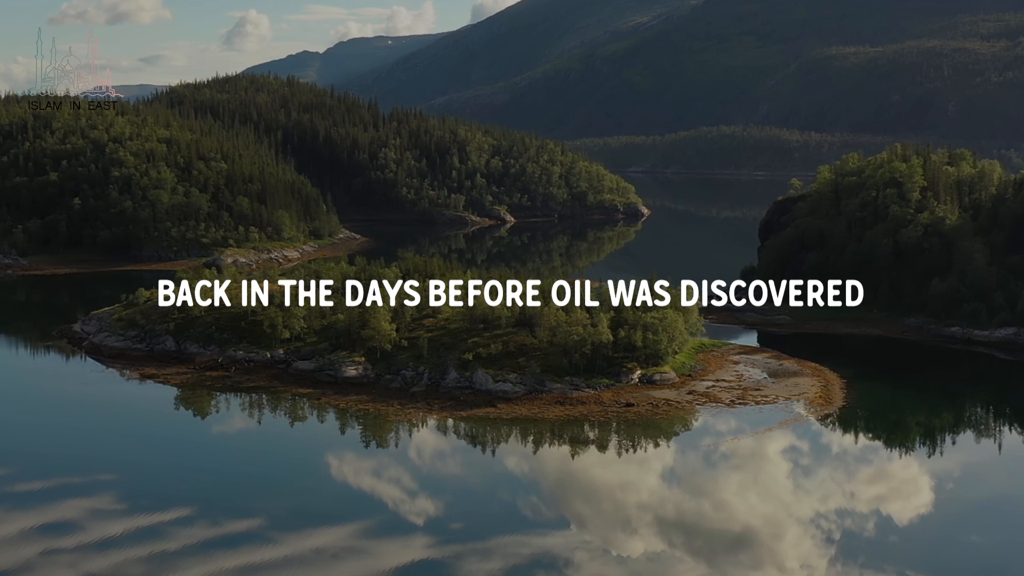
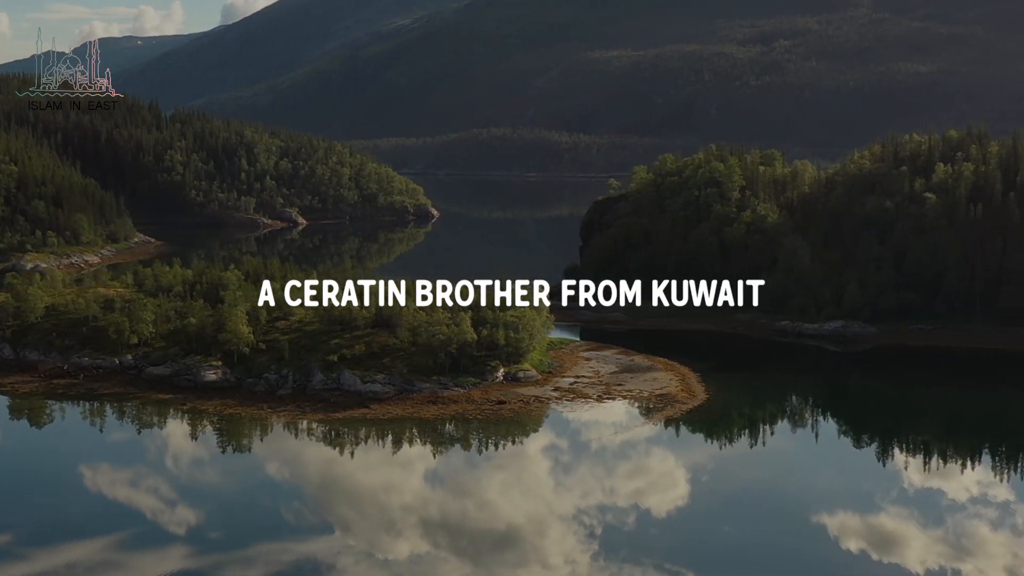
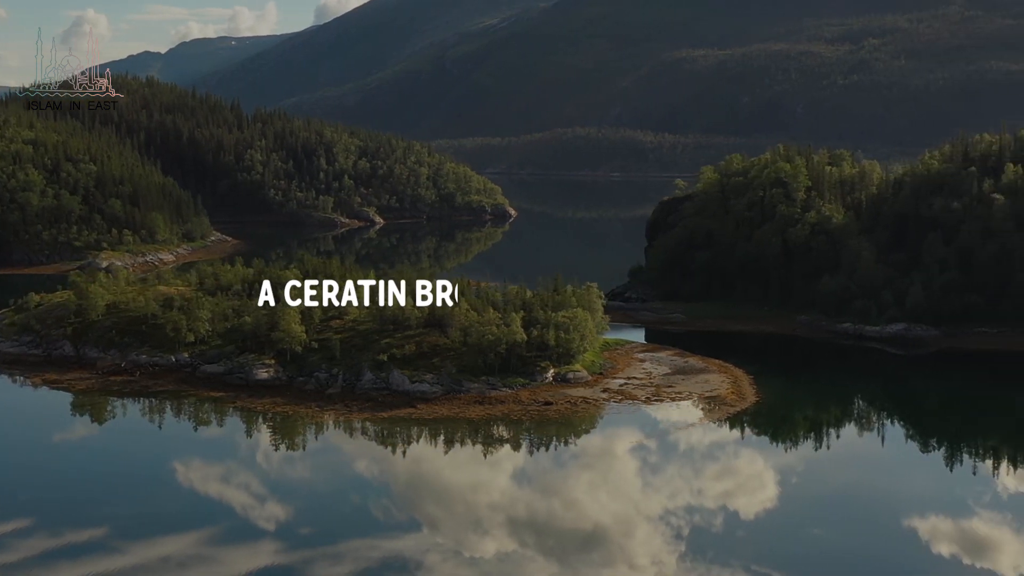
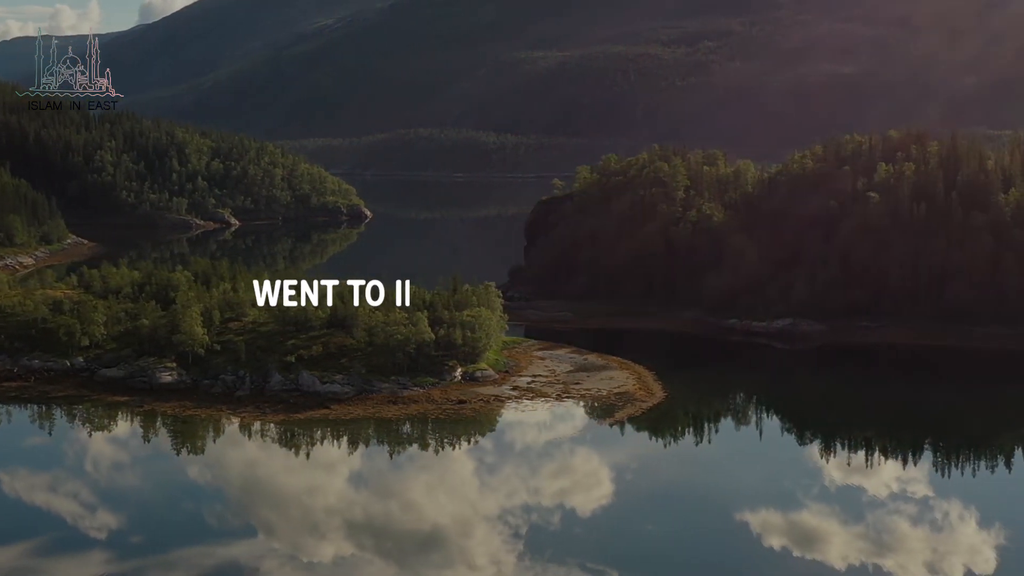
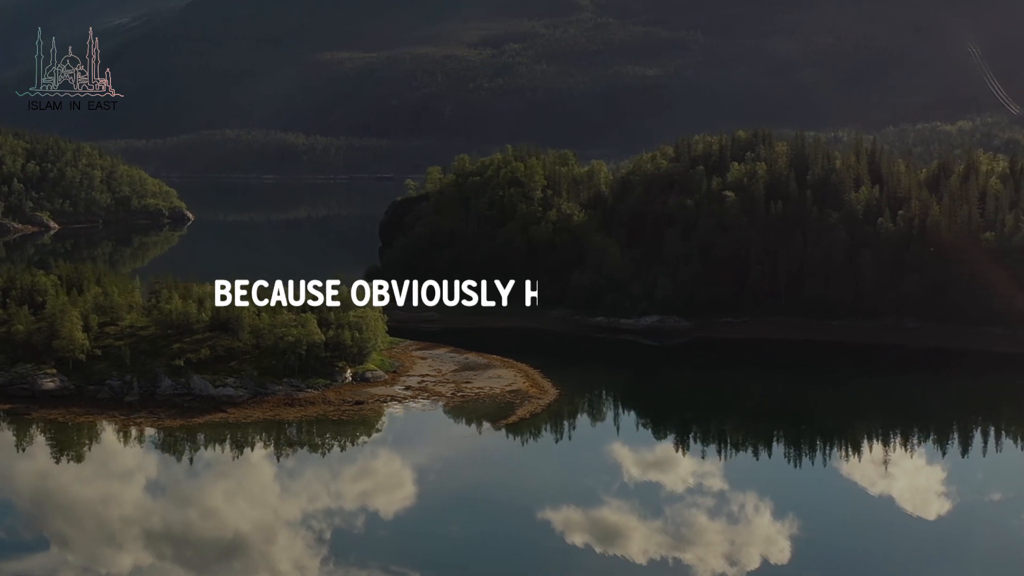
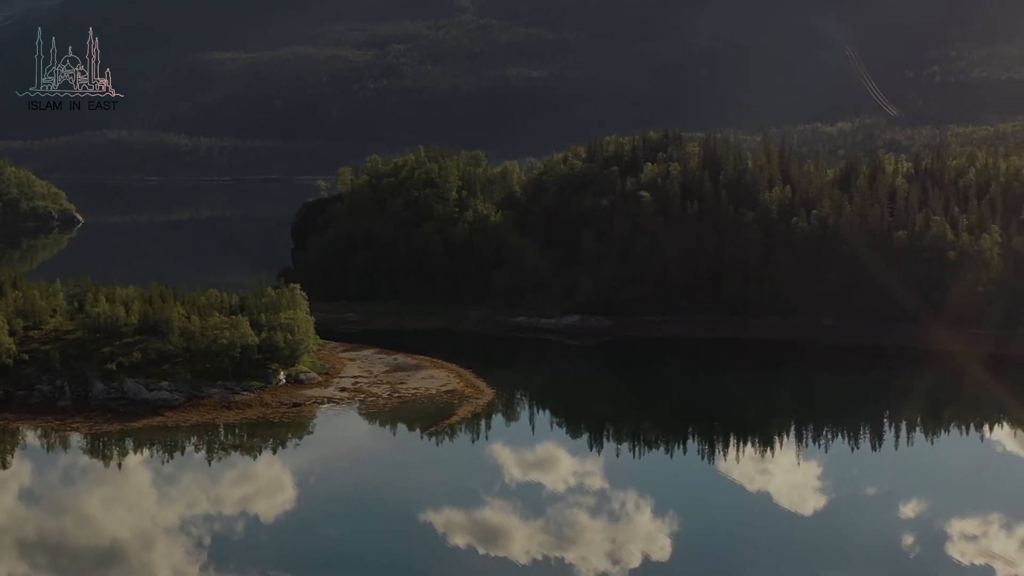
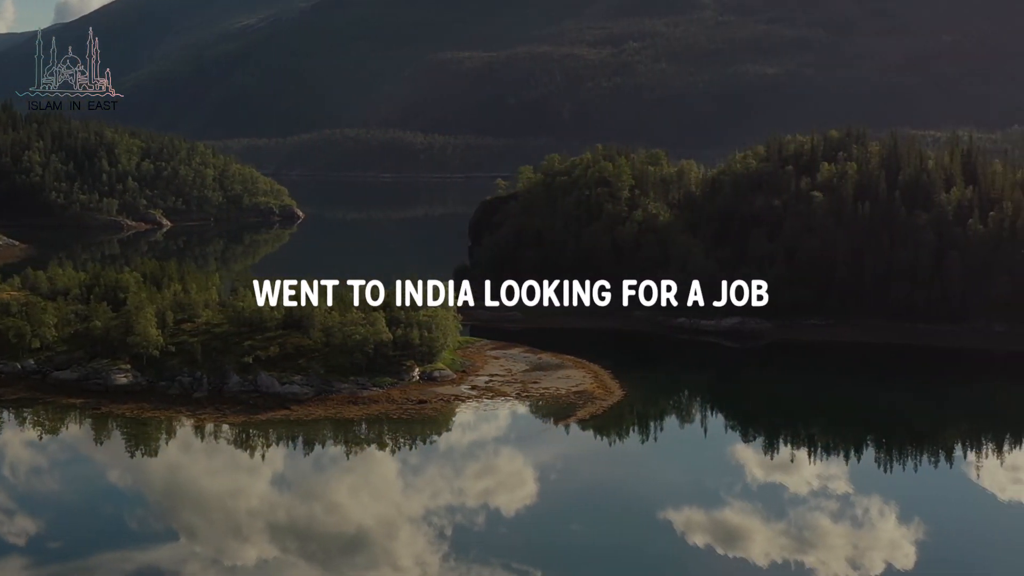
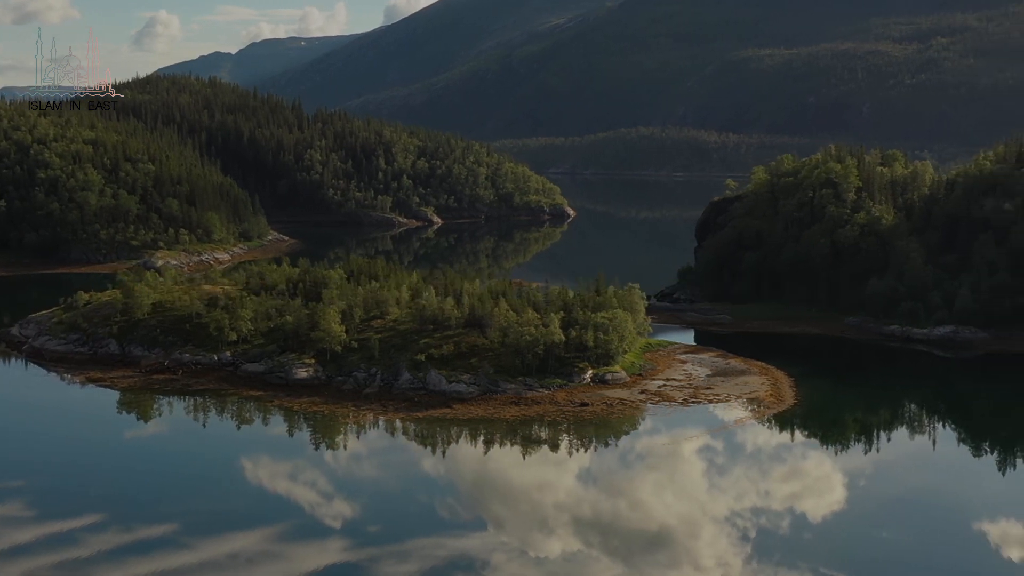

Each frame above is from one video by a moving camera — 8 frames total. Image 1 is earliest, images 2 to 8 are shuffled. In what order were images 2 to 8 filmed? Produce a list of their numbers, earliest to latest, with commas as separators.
8, 3, 2, 4, 7, 5, 6
